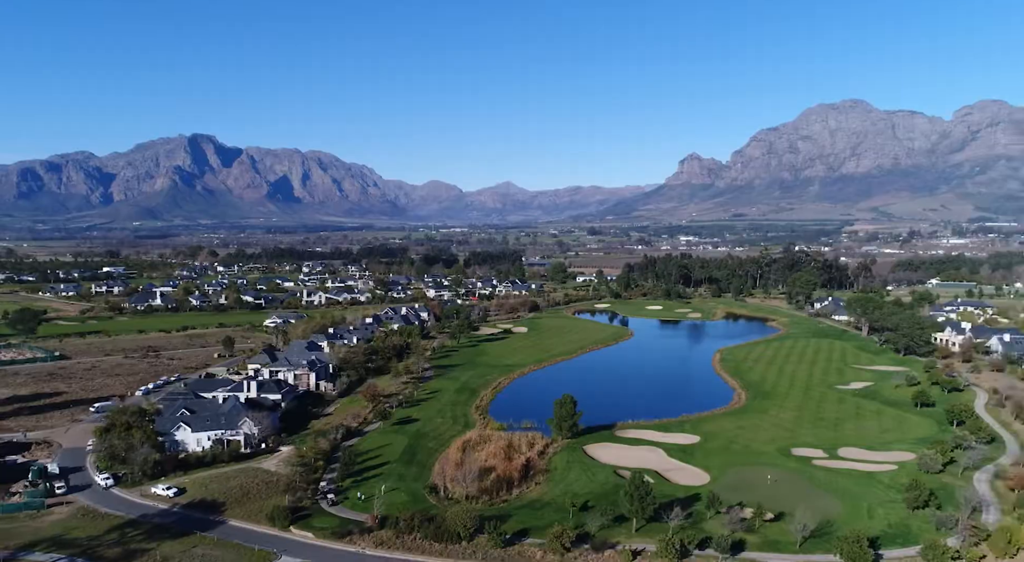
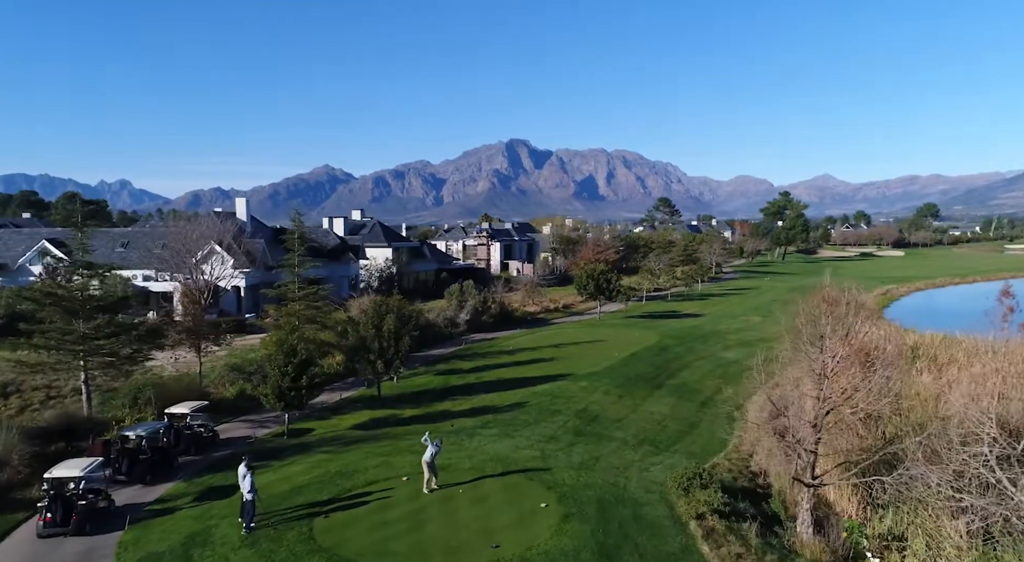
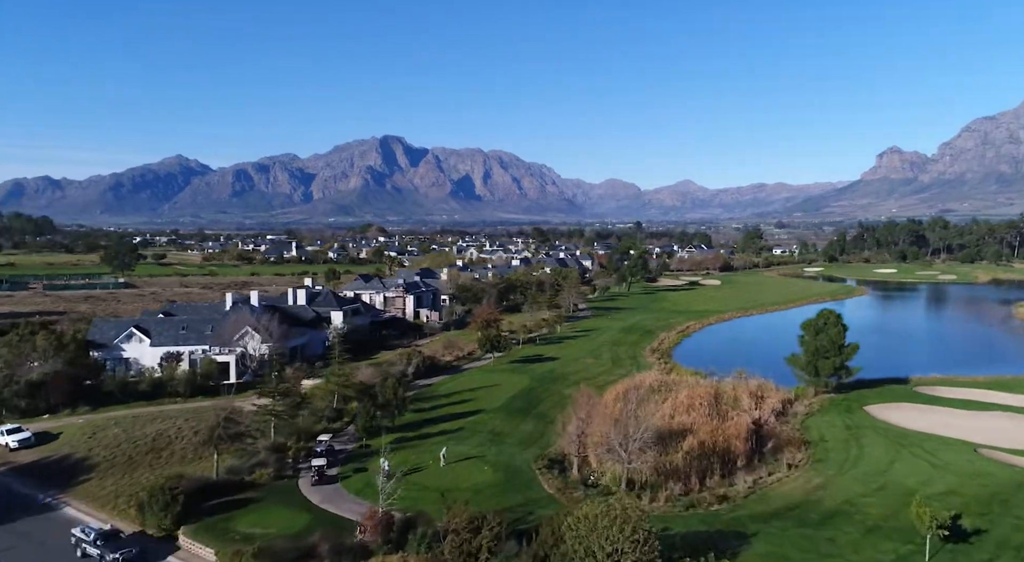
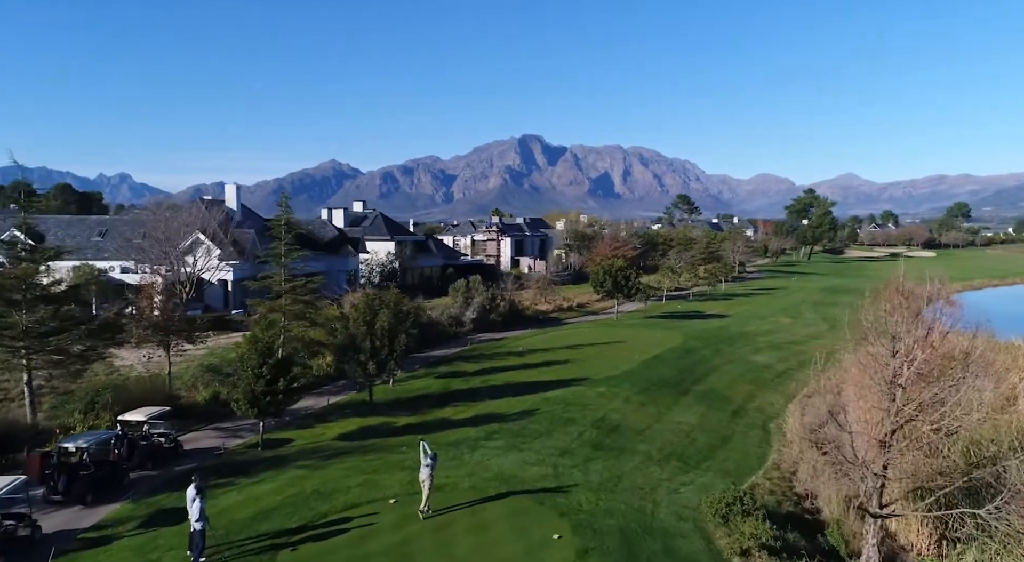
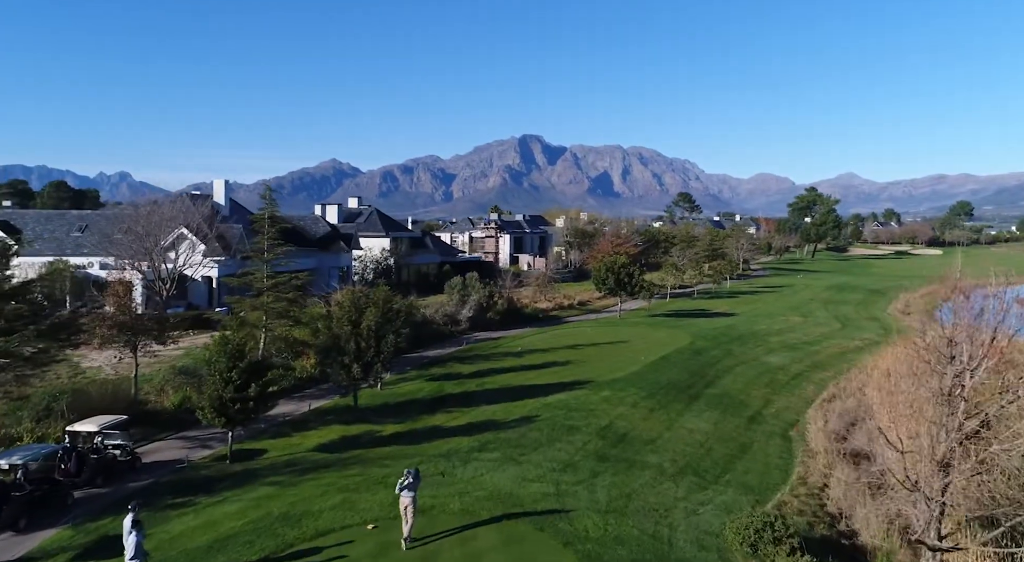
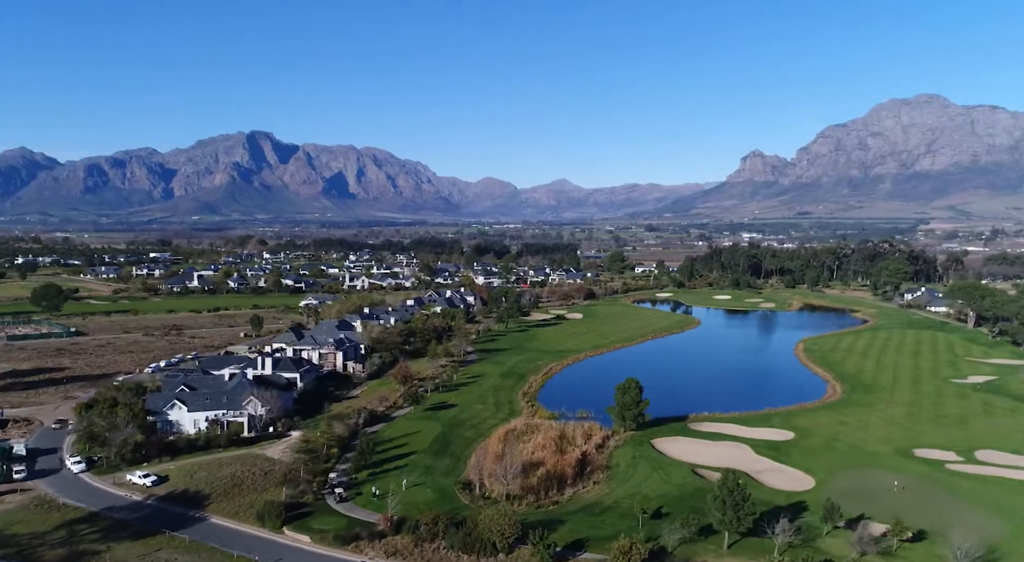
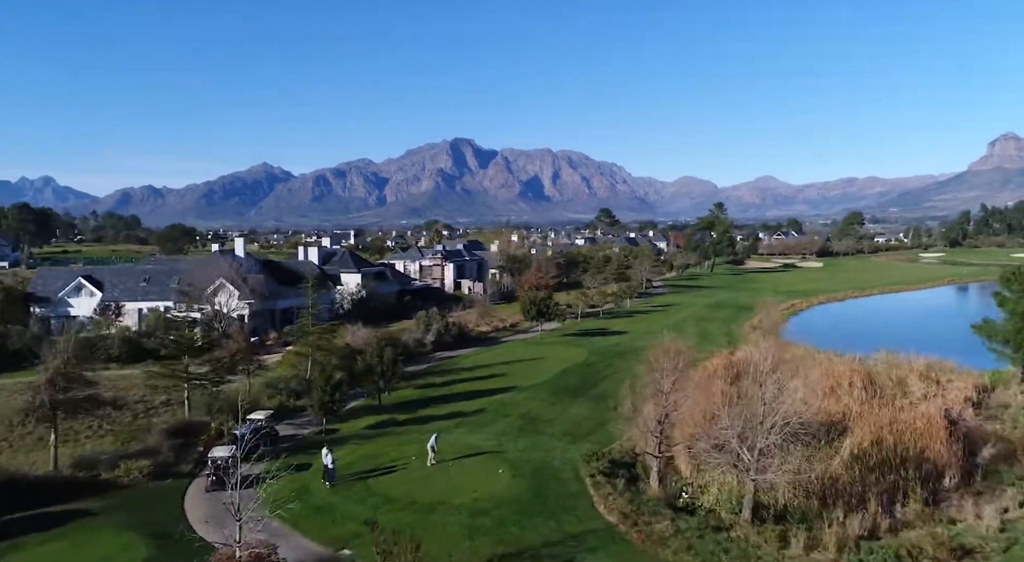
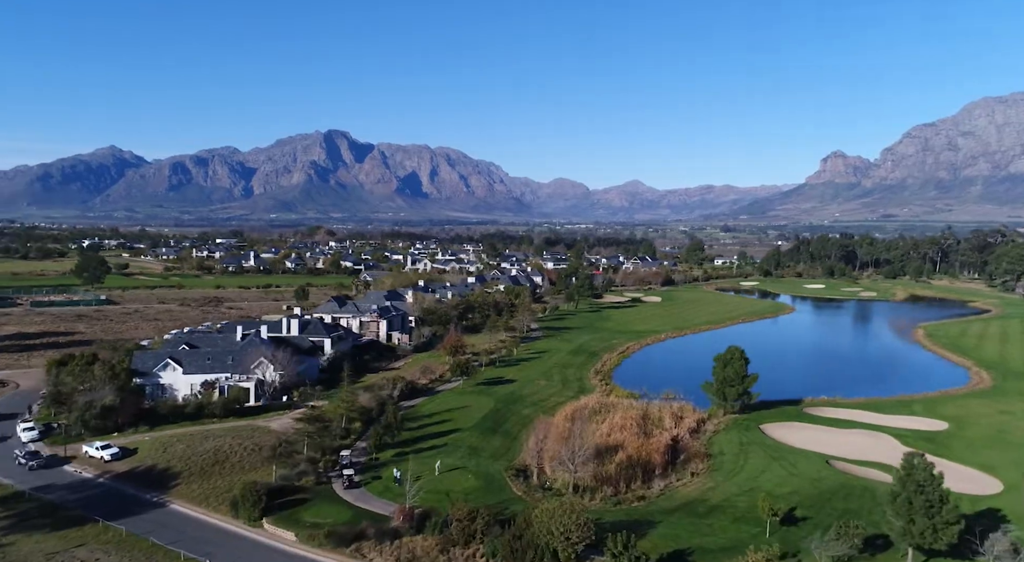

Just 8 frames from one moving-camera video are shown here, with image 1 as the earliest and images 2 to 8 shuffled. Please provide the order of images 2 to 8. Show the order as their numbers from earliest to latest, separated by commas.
6, 8, 3, 7, 2, 4, 5
